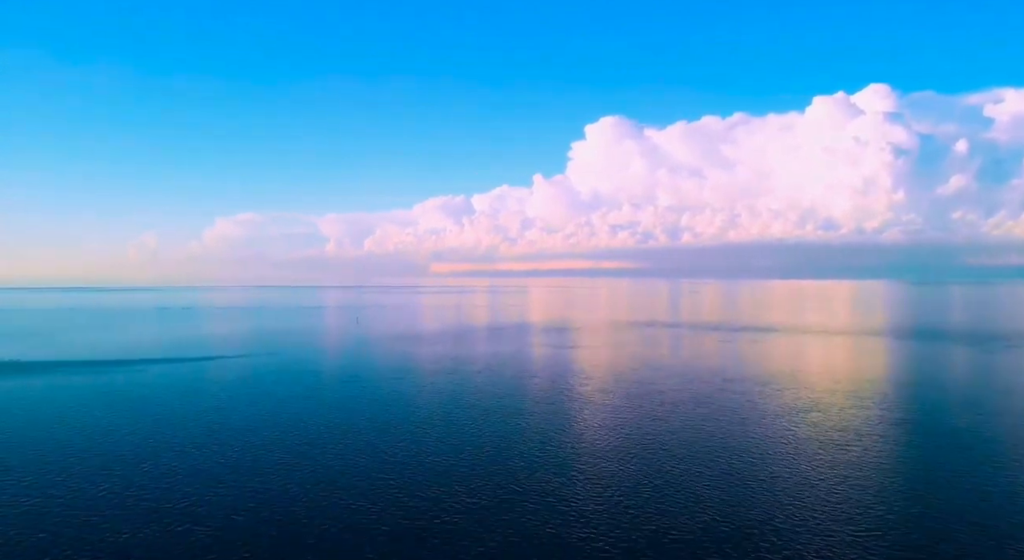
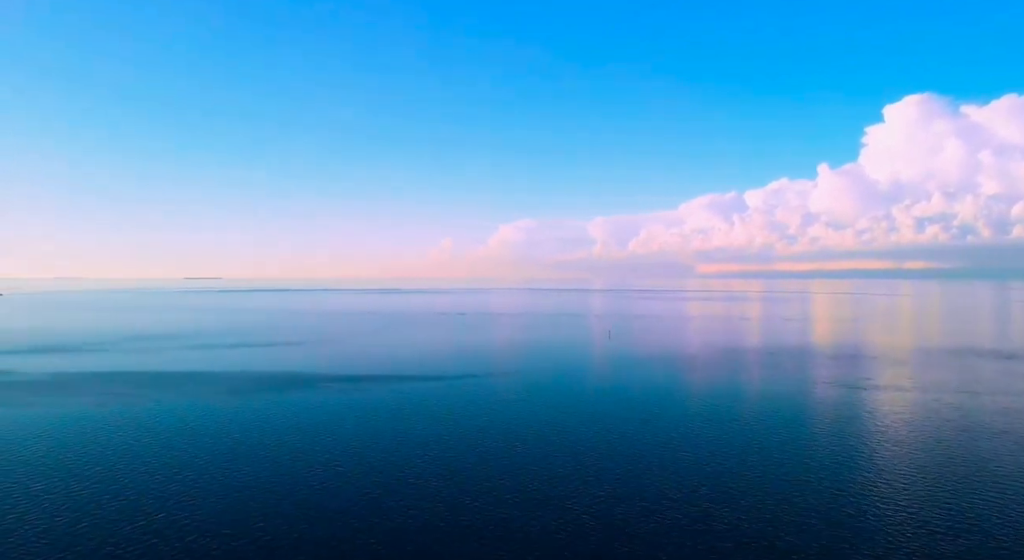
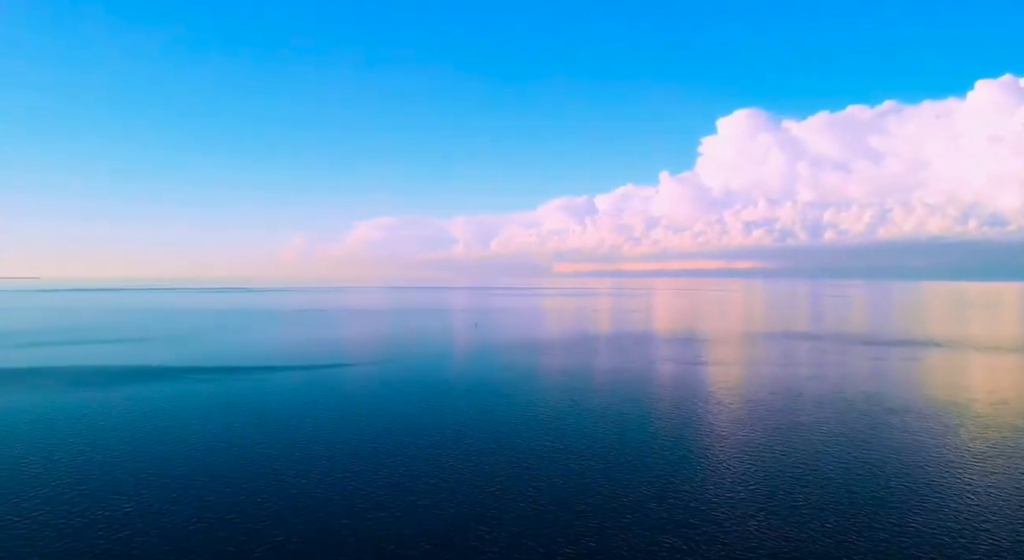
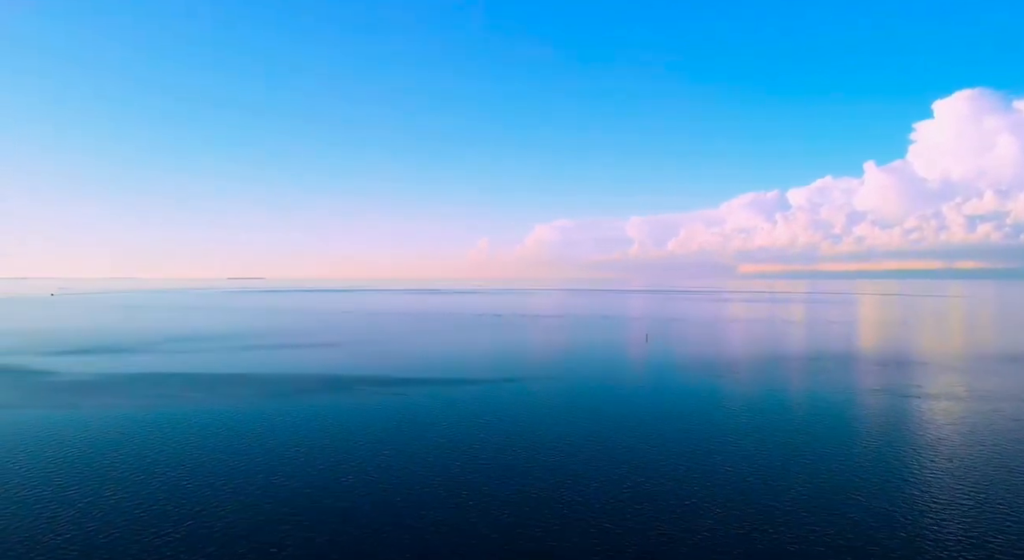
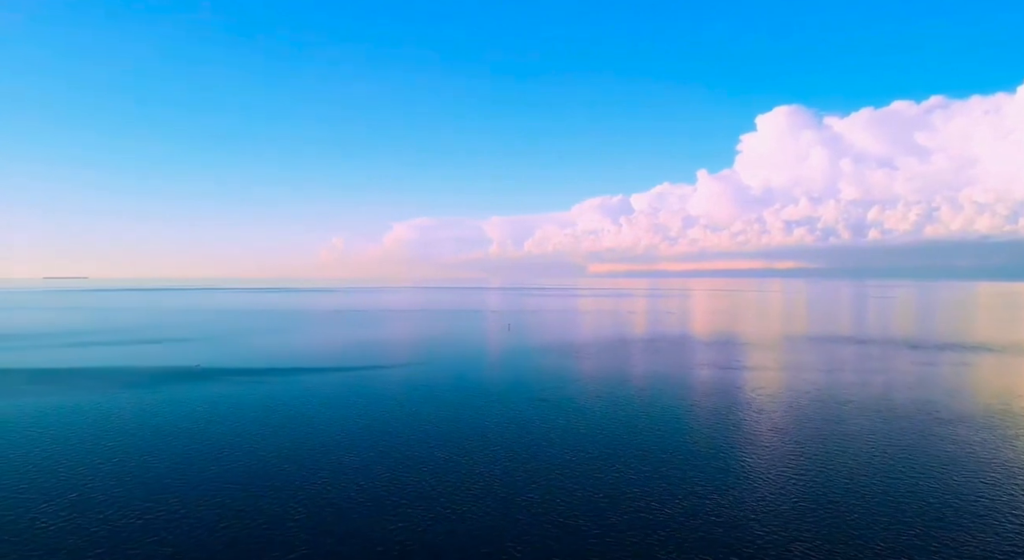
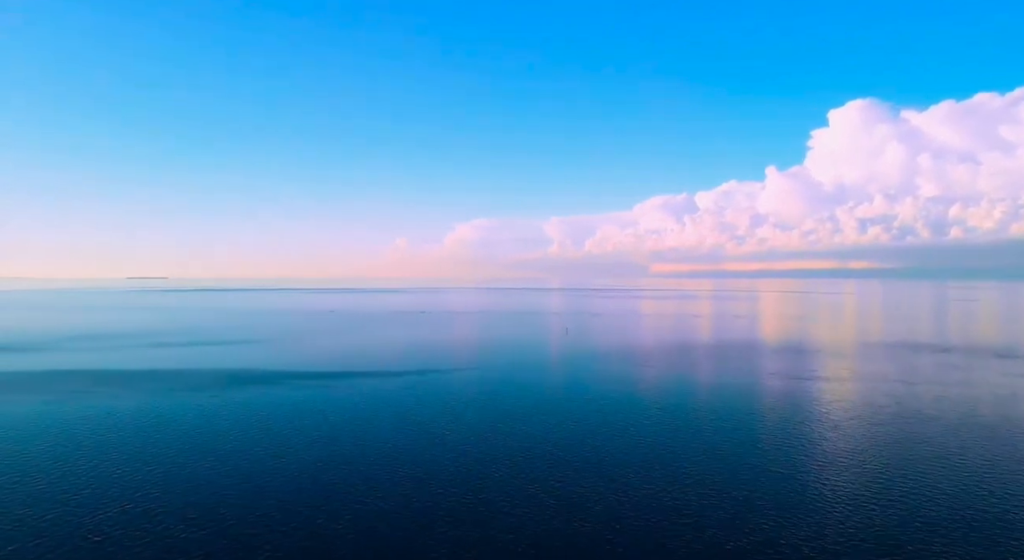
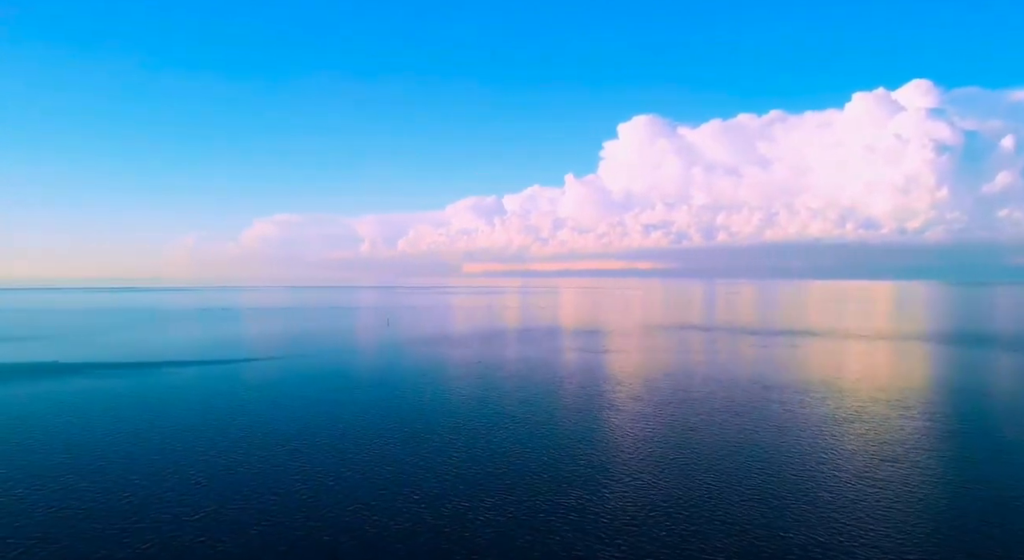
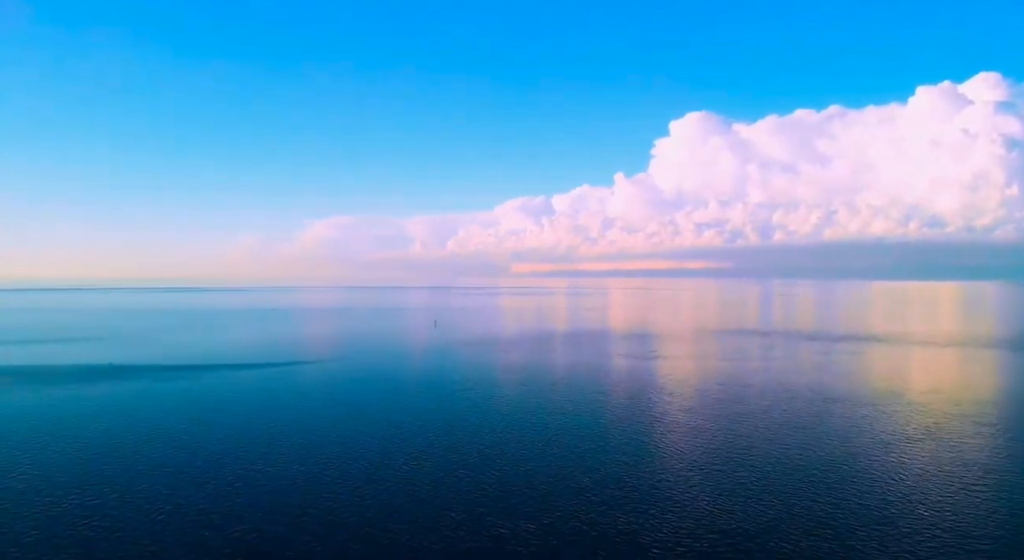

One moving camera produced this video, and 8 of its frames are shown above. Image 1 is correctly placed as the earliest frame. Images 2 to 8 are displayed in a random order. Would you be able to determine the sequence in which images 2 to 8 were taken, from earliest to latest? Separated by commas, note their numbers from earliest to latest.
7, 8, 3, 5, 6, 2, 4
